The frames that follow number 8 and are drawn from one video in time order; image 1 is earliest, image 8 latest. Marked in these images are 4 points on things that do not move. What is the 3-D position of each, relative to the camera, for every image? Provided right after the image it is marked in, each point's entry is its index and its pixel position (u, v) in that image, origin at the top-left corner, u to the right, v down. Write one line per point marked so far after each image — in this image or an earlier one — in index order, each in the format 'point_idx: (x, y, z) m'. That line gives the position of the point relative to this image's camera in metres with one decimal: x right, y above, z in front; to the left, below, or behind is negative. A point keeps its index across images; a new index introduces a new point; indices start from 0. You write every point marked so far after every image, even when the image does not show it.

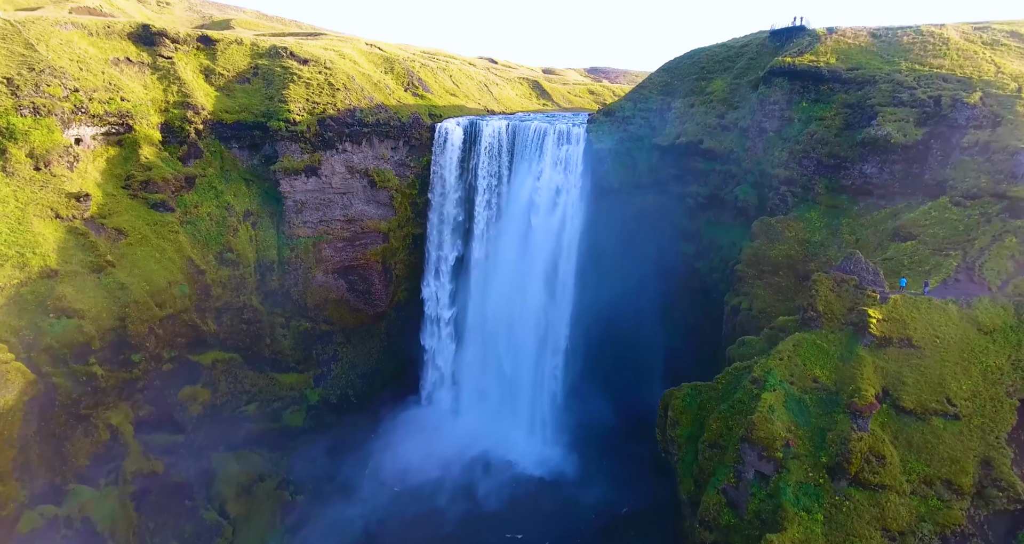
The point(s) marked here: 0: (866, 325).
0: (+11.6, -1.8, +18.2) m
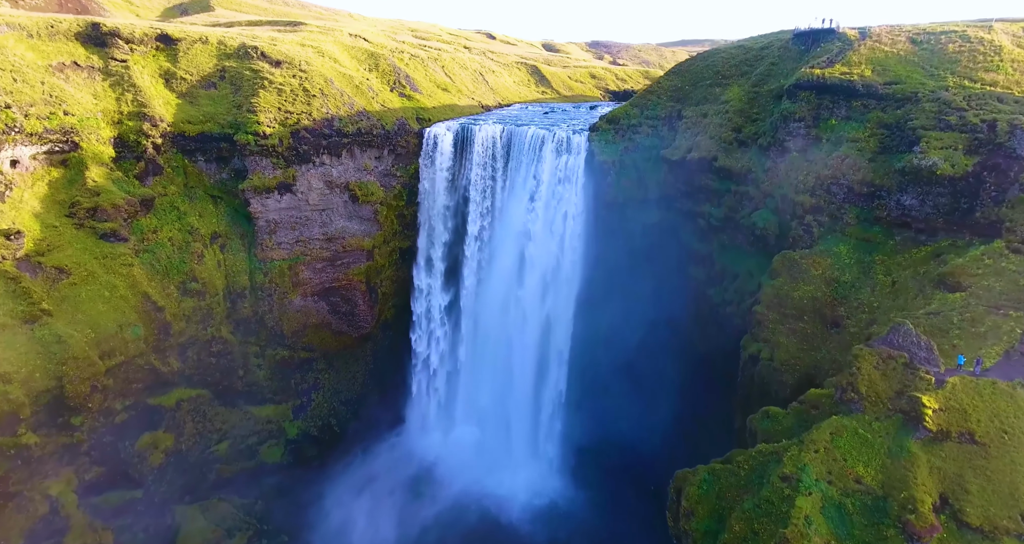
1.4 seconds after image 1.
0: (+11.3, -4.0, +15.3) m
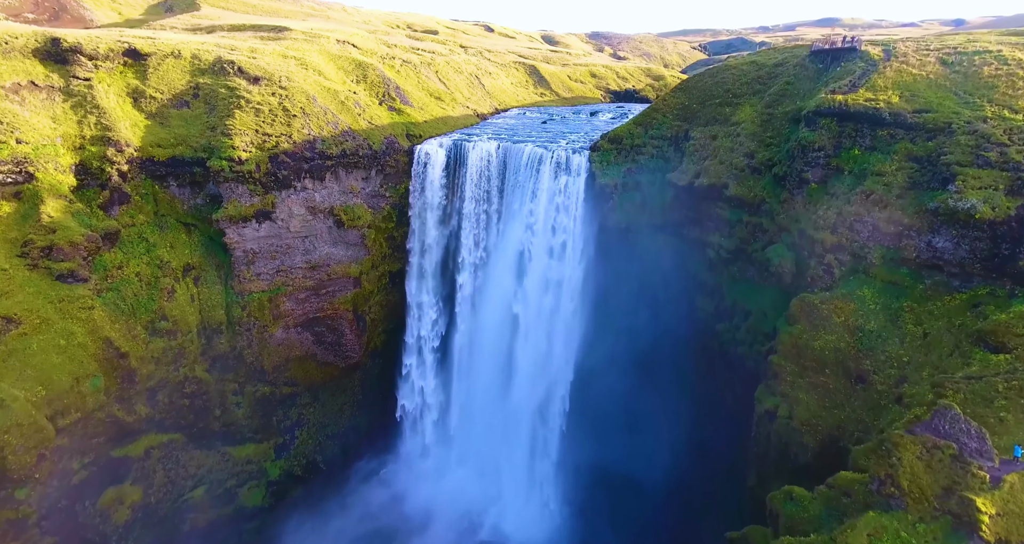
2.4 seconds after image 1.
0: (+11.1, -6.0, +13.4) m
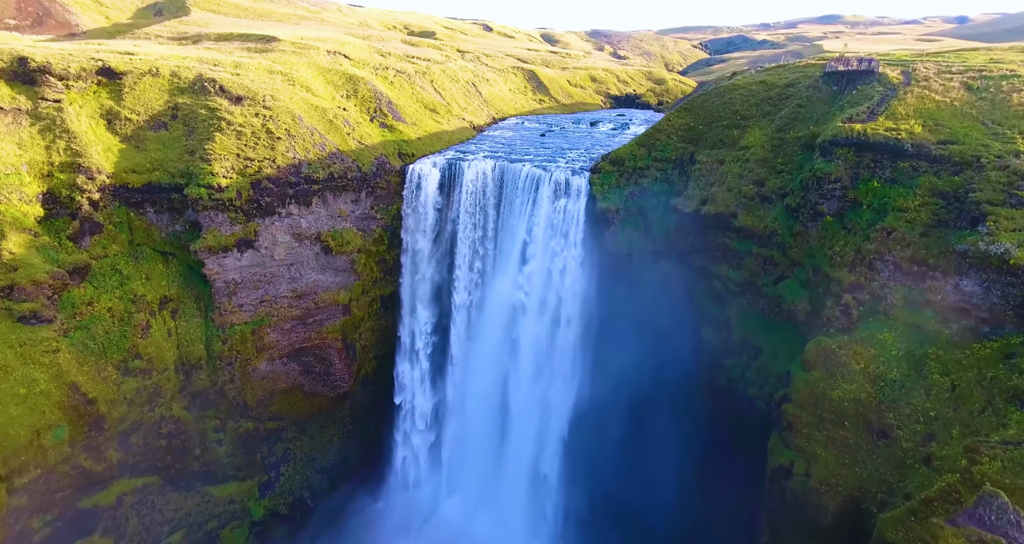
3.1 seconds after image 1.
0: (+10.9, -7.6, +11.8) m
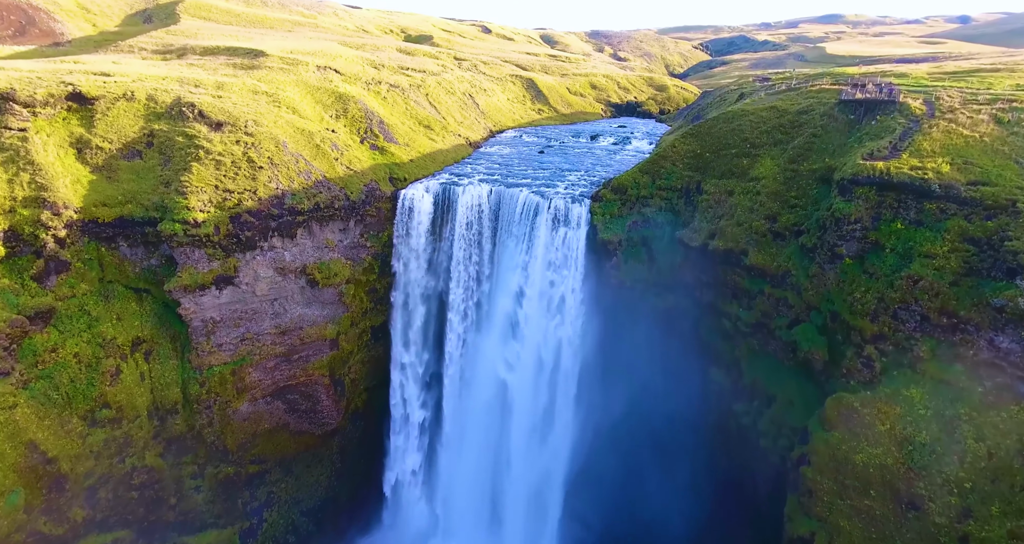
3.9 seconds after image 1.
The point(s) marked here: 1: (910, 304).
0: (+10.8, -9.4, +10.2) m
1: (+14.0, -1.1, +19.5) m
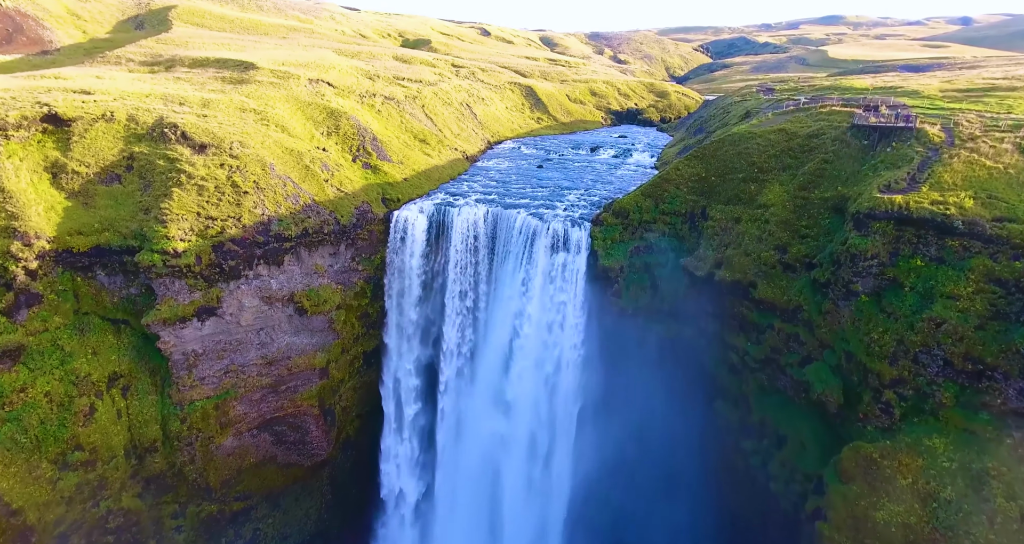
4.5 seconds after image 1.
0: (+10.7, -10.8, +9.0) m
1: (+13.9, -2.5, +18.4) m
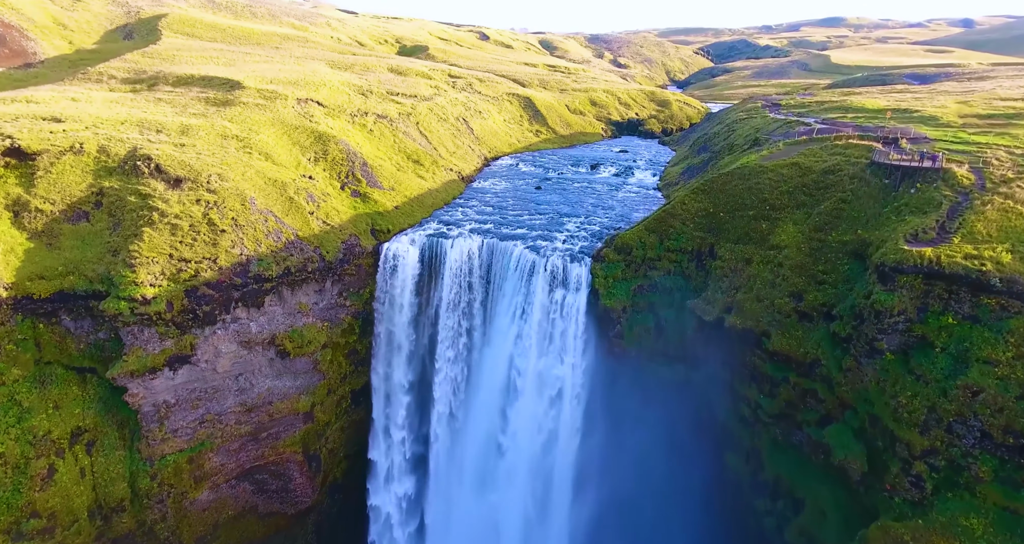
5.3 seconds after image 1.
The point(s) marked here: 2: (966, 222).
0: (+10.6, -12.6, +7.3) m
1: (+13.7, -4.4, +16.7) m
2: (+15.8, +1.9, +19.6) m
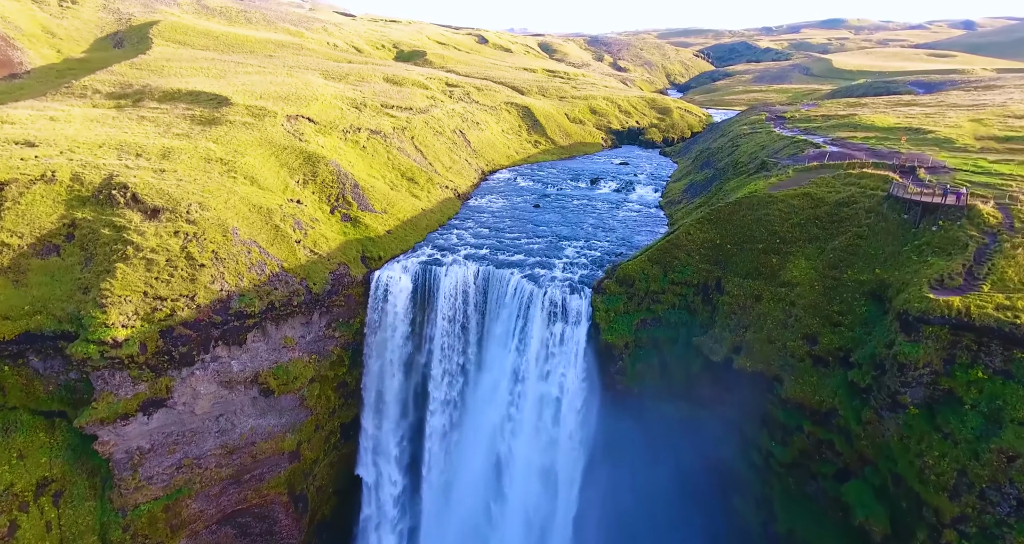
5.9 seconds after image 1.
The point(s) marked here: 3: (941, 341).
0: (+10.5, -14.0, +6.0) m
1: (+13.6, -5.9, +15.4) m
2: (+15.7, +0.4, +18.3) m
3: (+13.4, -2.1, +17.3) m
